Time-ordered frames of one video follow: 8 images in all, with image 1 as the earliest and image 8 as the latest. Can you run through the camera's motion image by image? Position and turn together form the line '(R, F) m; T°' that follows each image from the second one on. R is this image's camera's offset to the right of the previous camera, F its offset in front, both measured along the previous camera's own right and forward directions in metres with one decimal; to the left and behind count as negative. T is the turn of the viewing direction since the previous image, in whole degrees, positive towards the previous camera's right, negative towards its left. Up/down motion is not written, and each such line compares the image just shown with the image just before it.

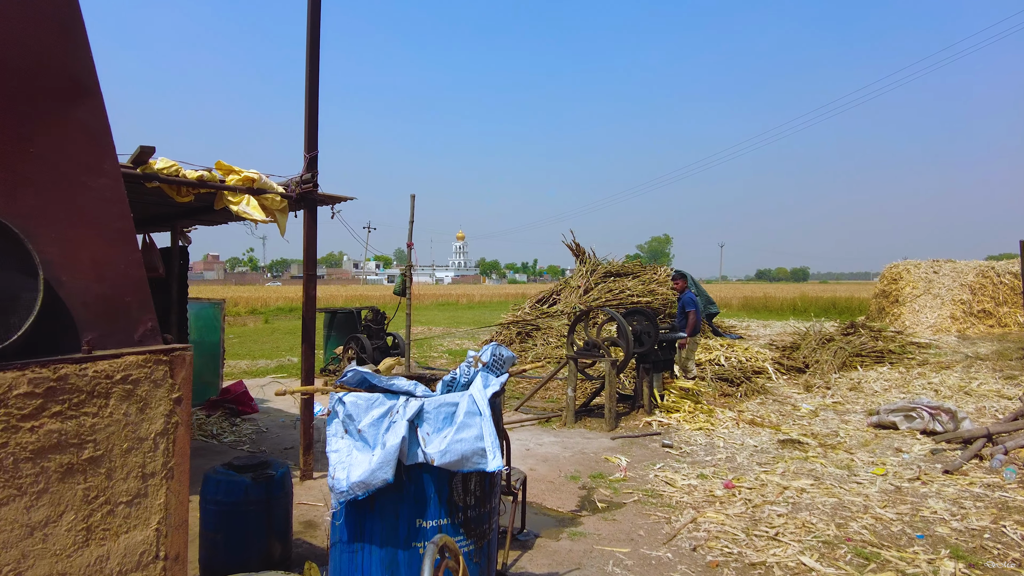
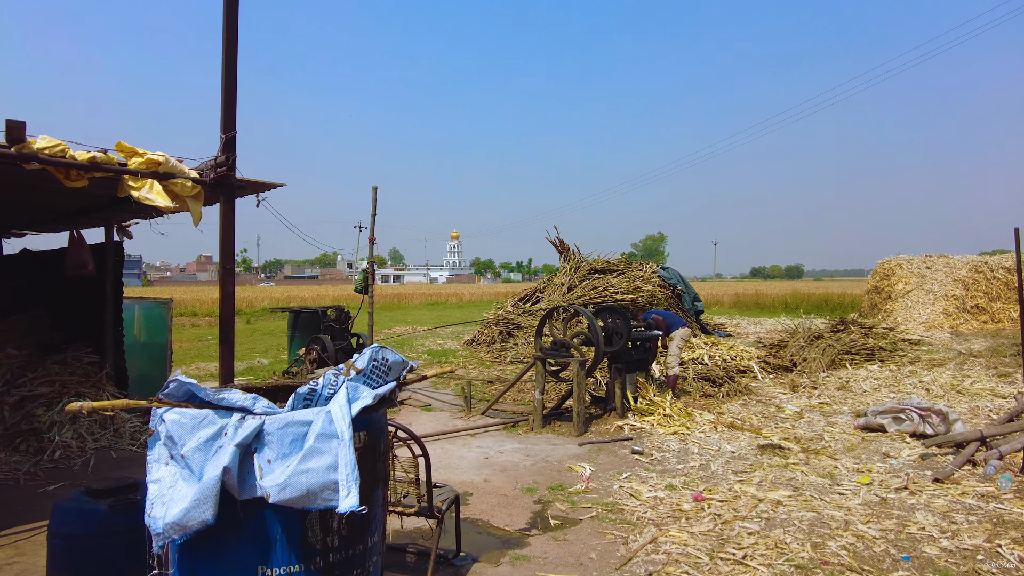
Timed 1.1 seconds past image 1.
(+0.4, +0.5) m; 0°
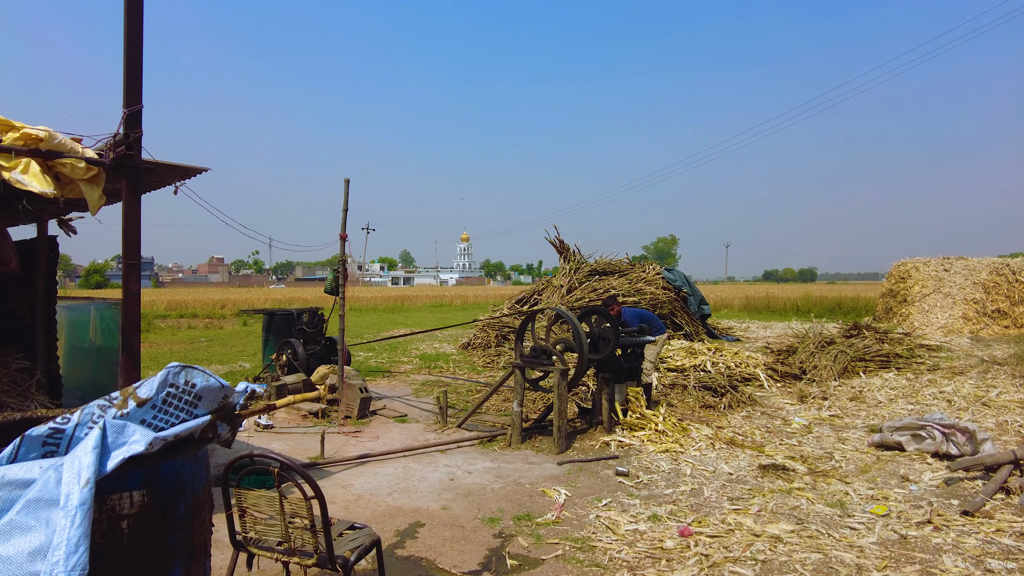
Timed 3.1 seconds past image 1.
(+0.4, +0.7) m; -1°
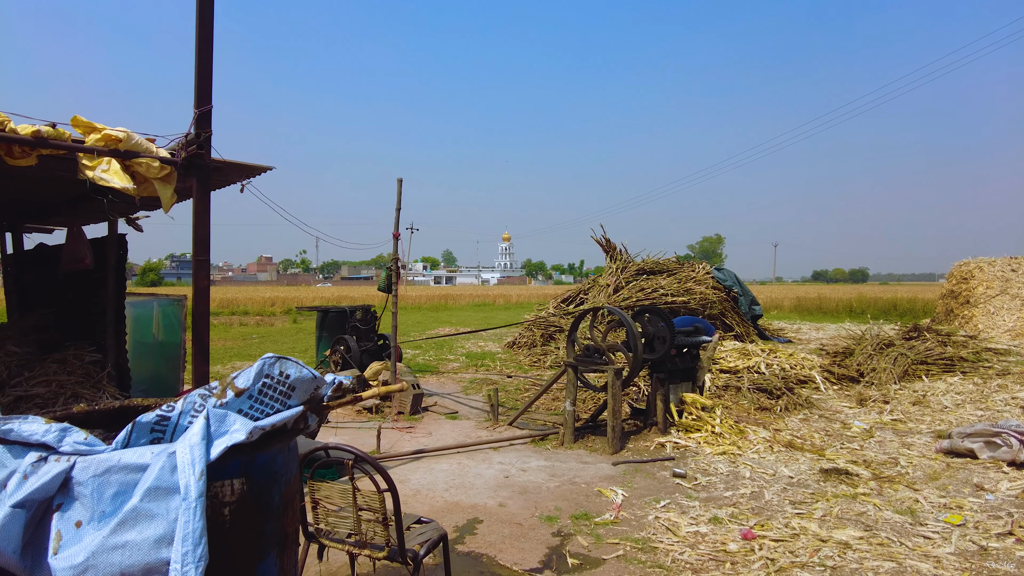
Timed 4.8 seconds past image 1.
(-0.1, 0.0) m; -4°
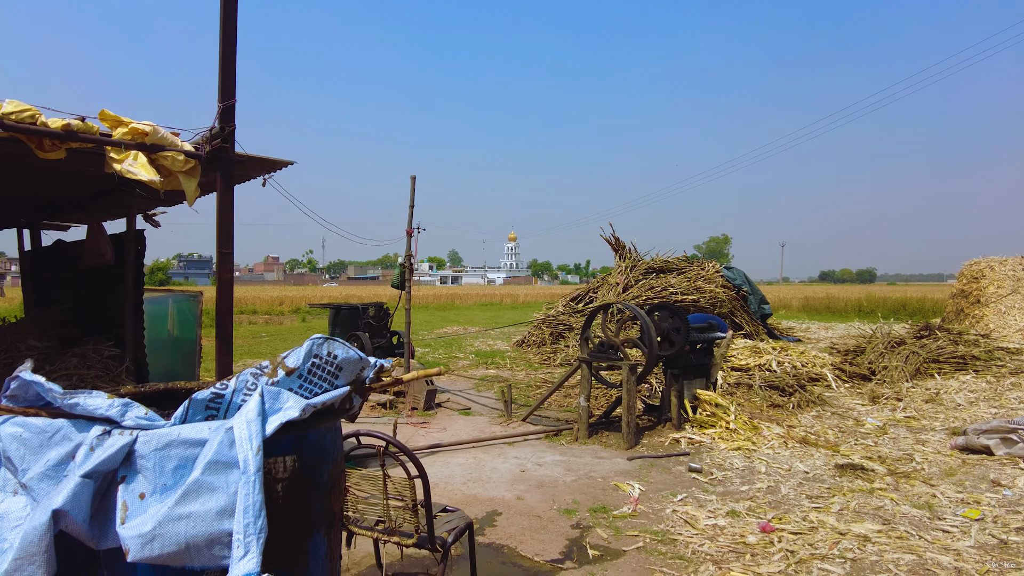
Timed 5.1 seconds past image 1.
(-0.1, 0.0) m; 0°
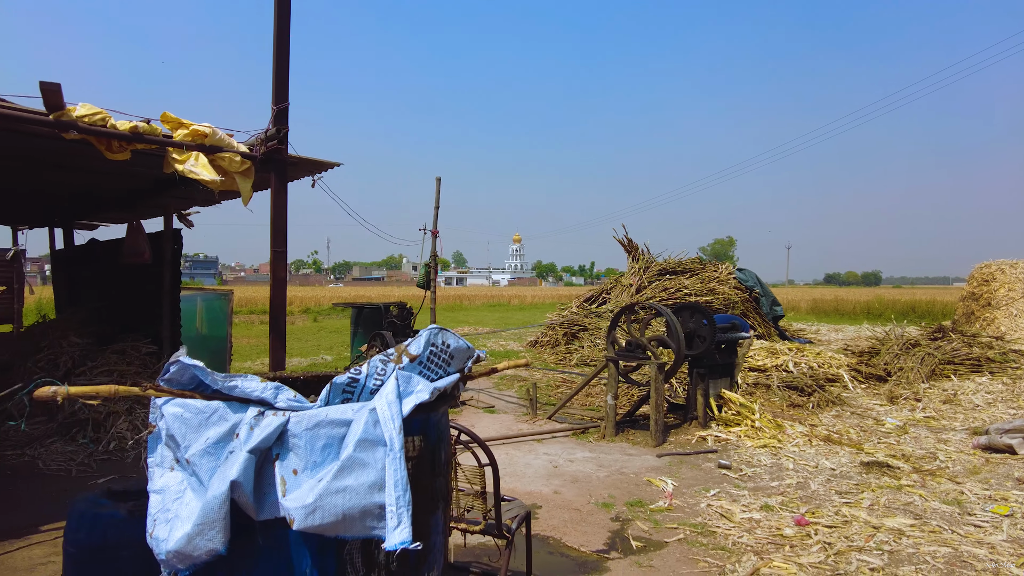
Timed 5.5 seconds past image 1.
(-0.3, -0.1) m; 0°
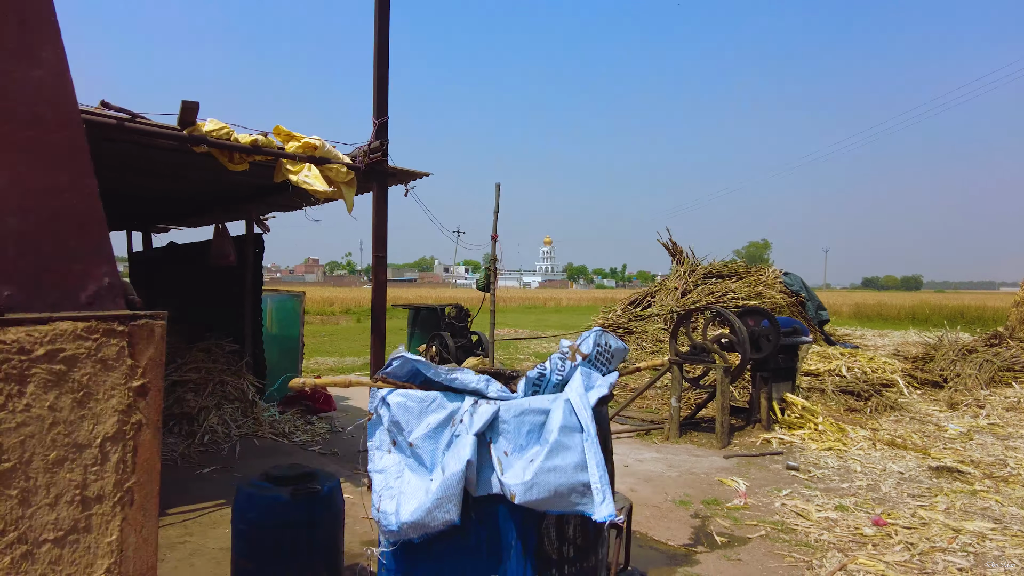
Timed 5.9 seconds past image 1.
(-0.4, -0.2) m; -3°
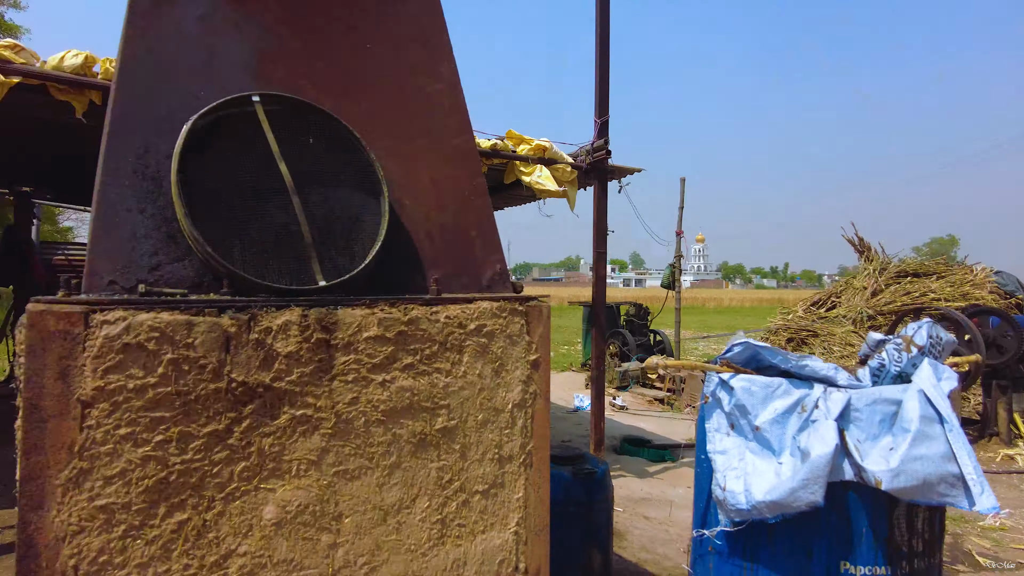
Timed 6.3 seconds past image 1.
(-0.5, -0.1) m; -12°
